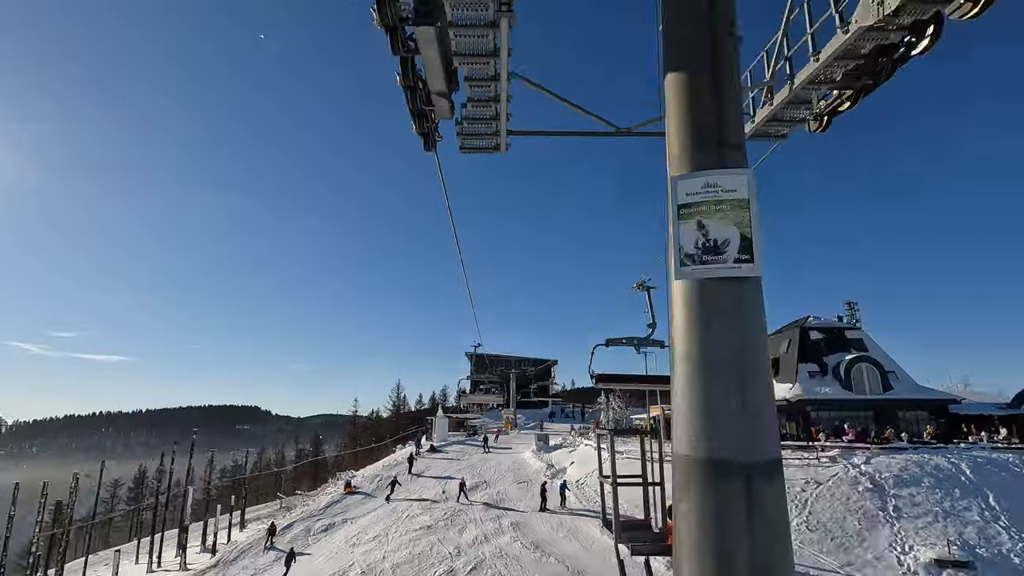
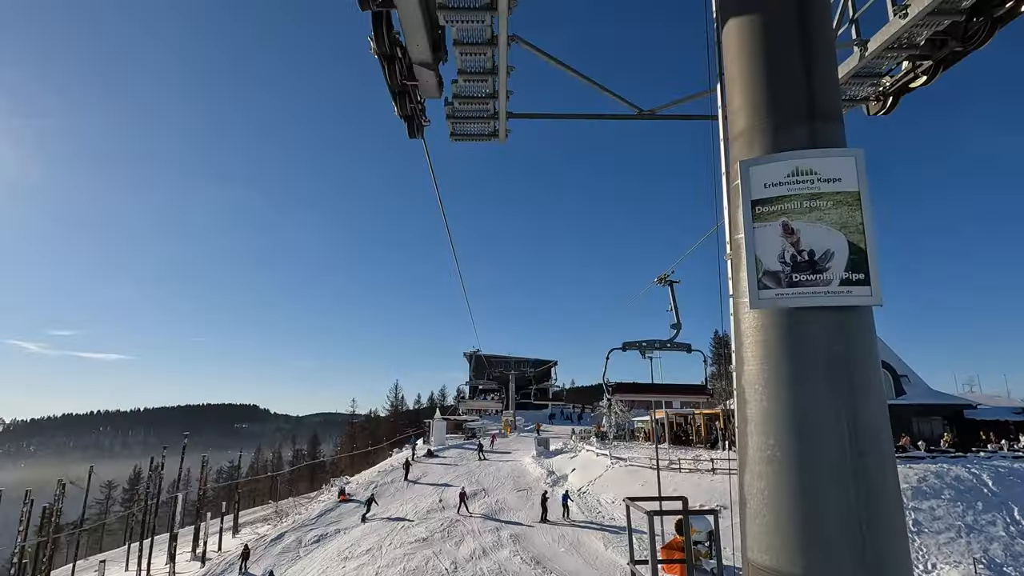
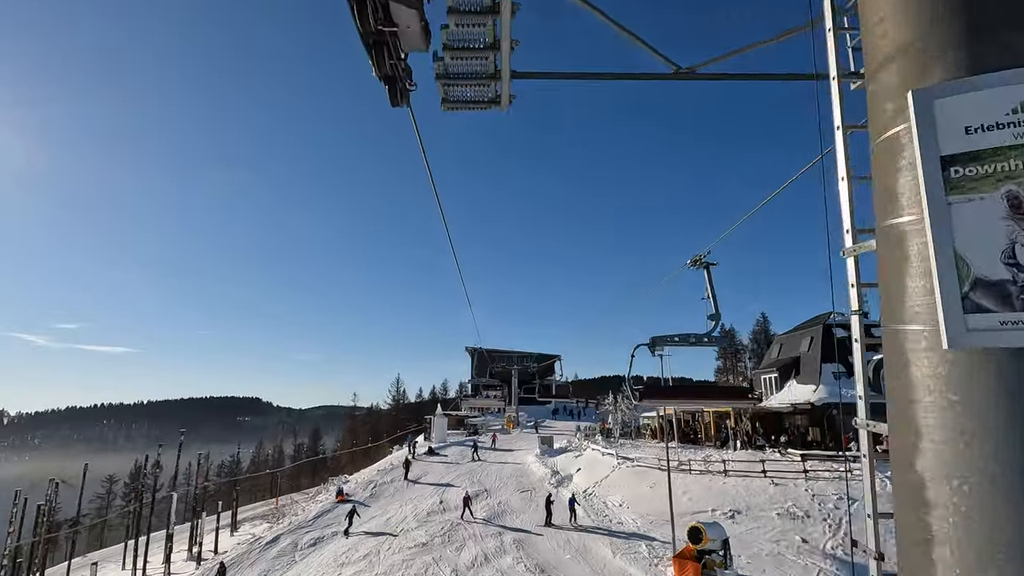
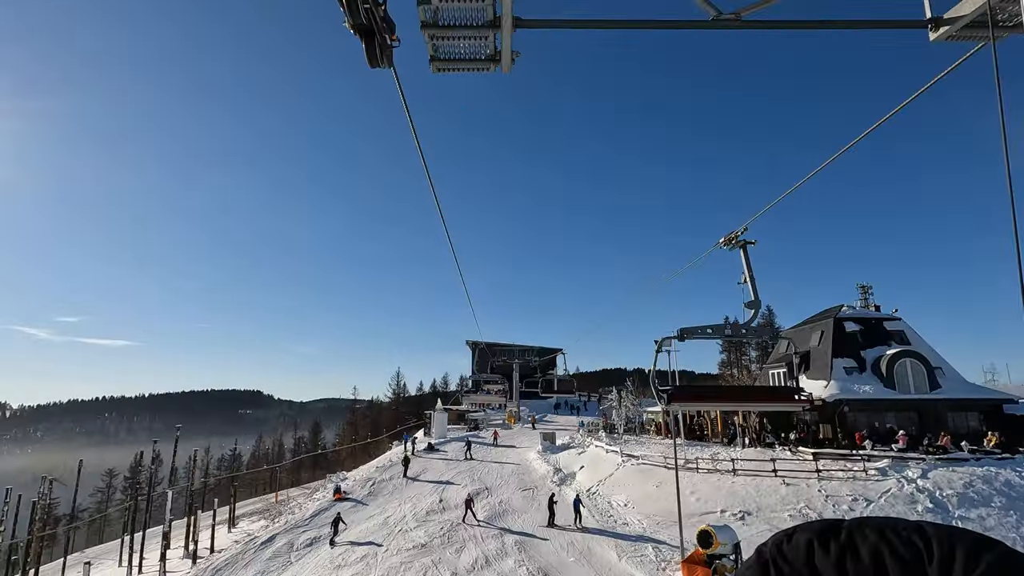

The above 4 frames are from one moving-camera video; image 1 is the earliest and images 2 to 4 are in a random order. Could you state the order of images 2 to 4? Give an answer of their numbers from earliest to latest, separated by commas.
2, 3, 4
